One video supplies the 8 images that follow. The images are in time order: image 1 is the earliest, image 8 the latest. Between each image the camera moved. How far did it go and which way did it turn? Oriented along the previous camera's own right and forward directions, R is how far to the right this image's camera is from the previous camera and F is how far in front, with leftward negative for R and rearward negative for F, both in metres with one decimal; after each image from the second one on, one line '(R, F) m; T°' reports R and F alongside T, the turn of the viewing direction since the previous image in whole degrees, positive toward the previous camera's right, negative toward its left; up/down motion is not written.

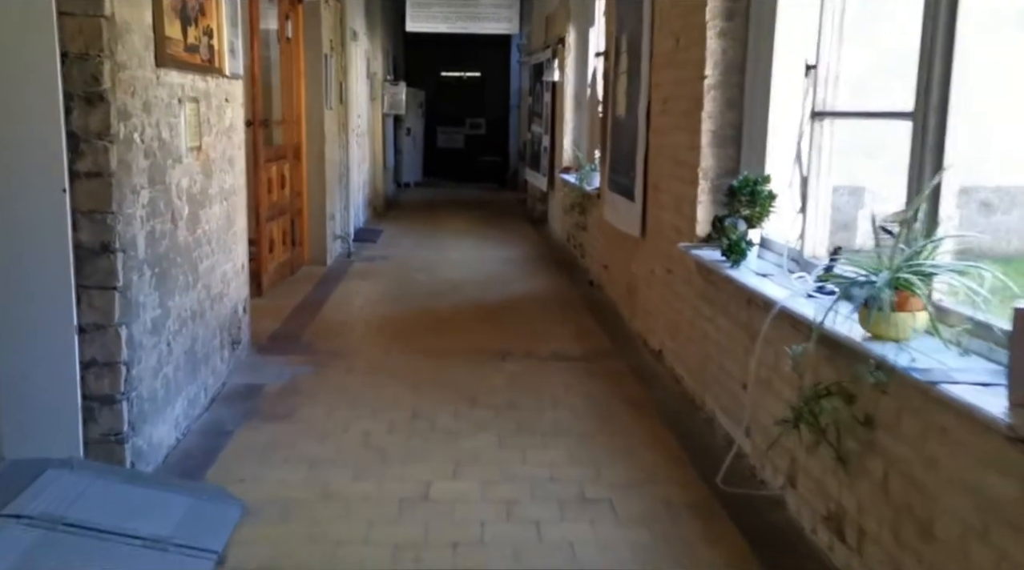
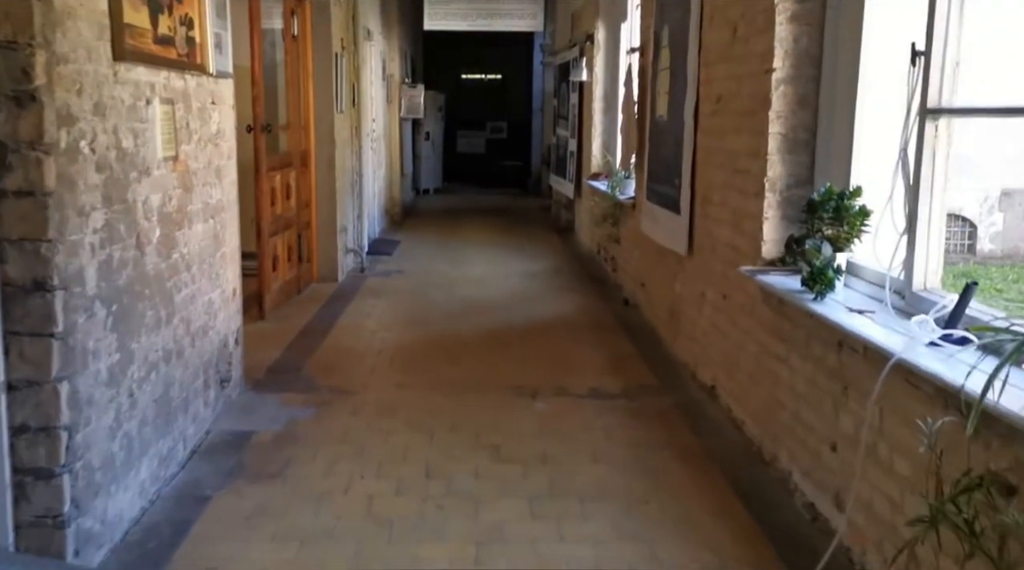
(0.0, +0.7) m; -1°
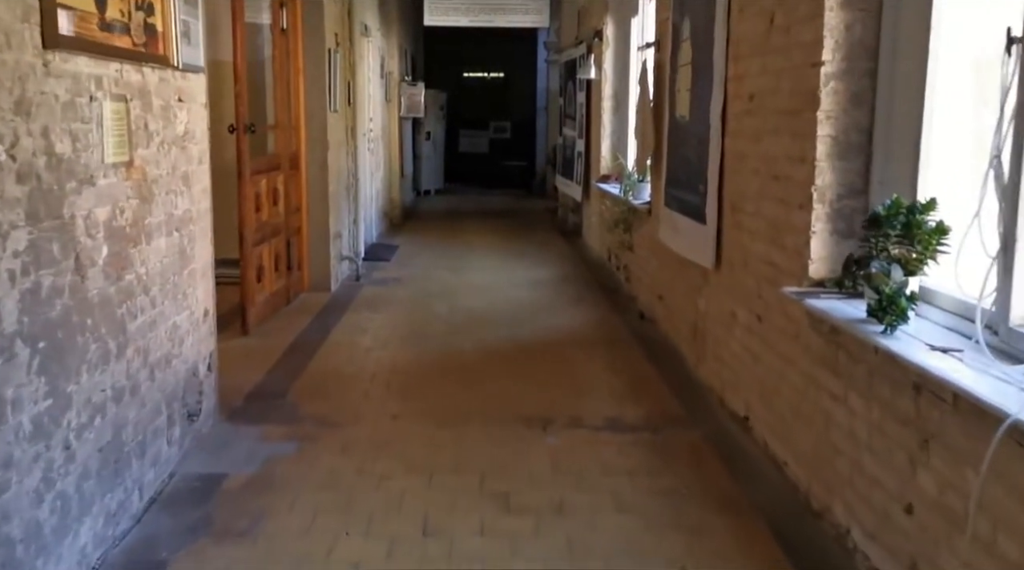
(0.0, +0.5) m; 0°
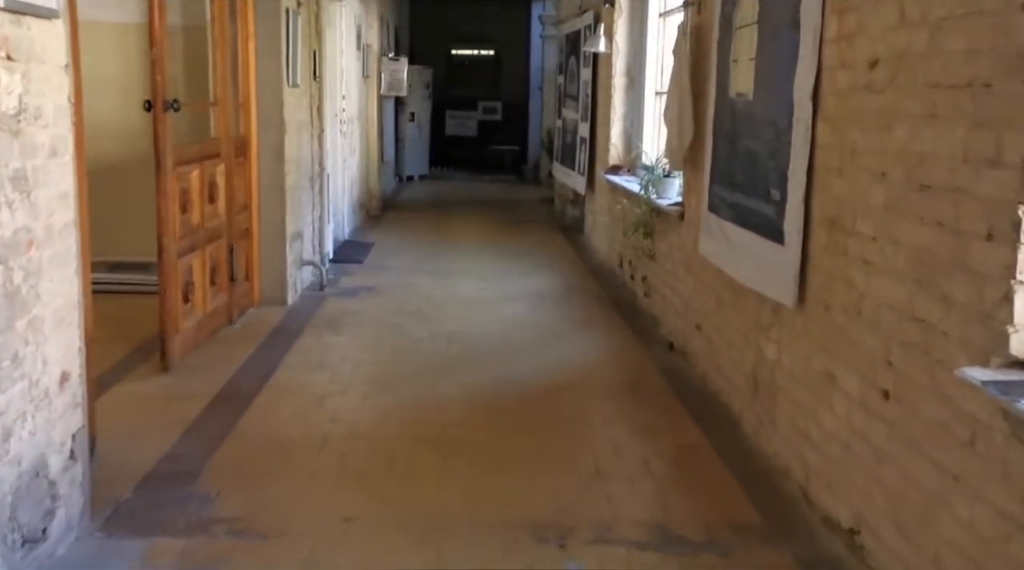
(-0.1, +1.3) m; +1°
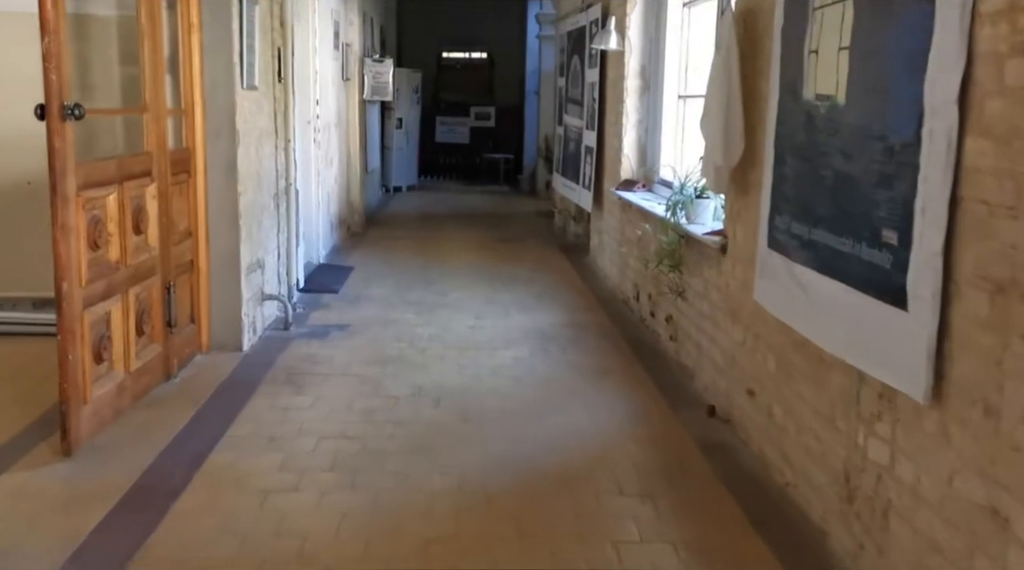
(0.0, +1.0) m; 0°
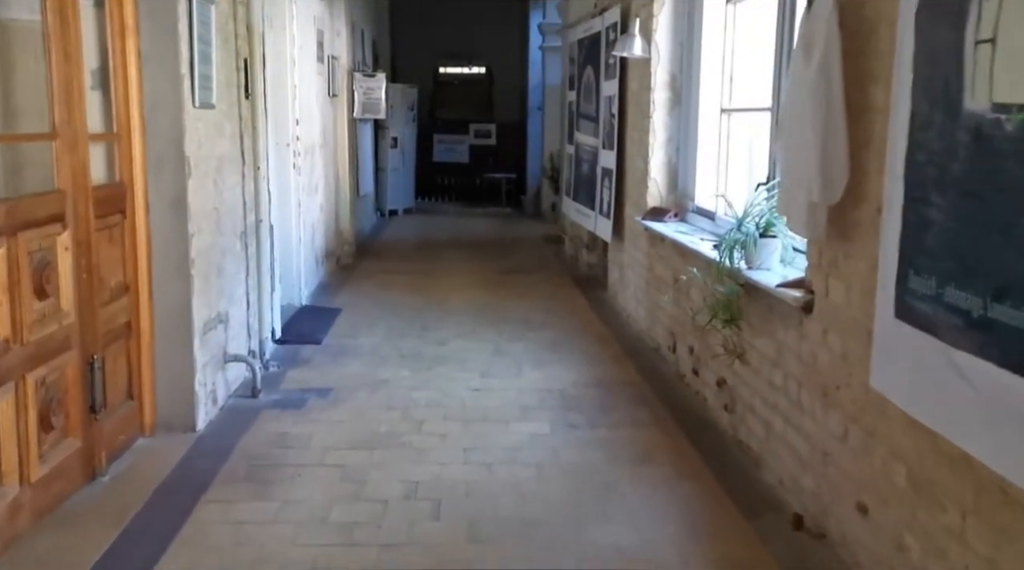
(-0.1, +1.0) m; 0°
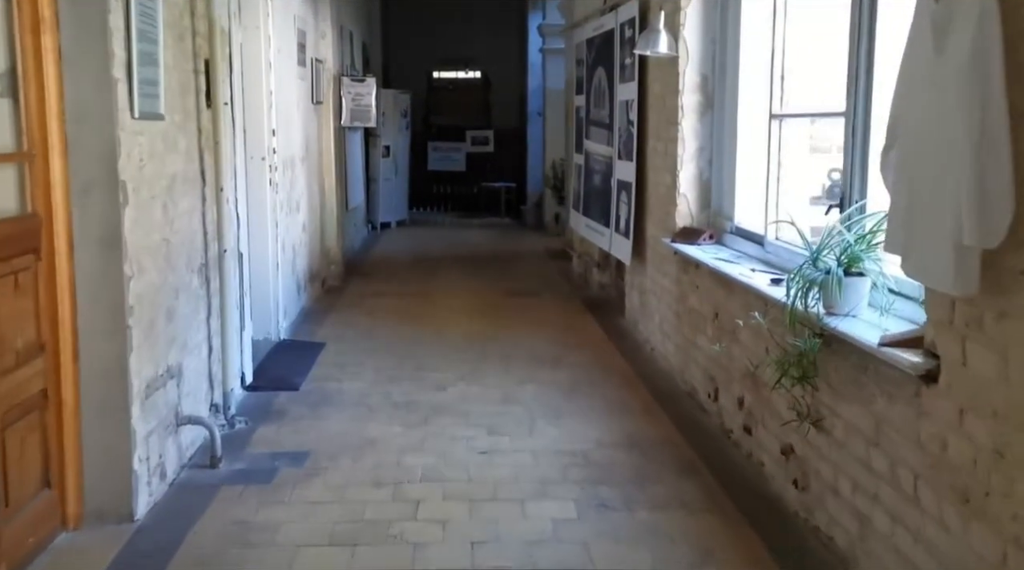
(-0.1, +0.8) m; 0°
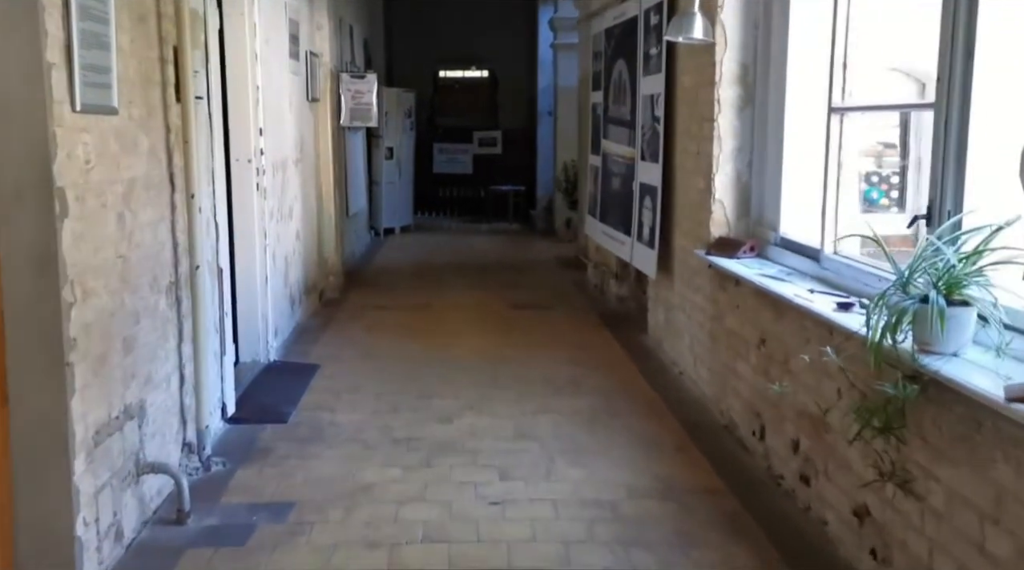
(0.0, +0.6) m; 0°
